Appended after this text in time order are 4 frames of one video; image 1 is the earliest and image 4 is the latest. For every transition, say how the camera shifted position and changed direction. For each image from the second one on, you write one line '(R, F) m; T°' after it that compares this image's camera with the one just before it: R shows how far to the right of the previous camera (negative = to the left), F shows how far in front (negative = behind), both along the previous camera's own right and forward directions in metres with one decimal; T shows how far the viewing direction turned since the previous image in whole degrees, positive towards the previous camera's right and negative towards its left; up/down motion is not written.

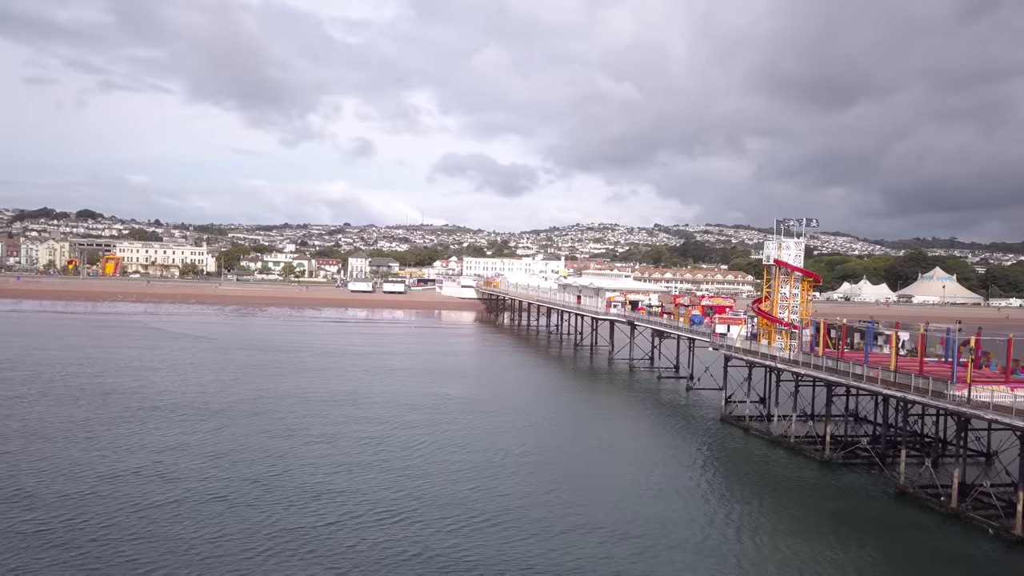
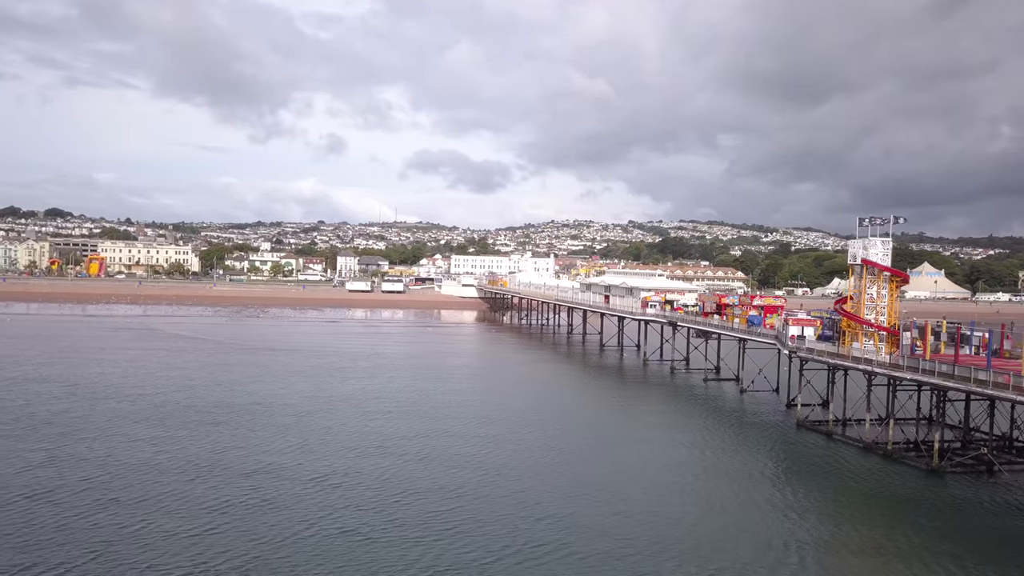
(-3.3, +1.4) m; +2°
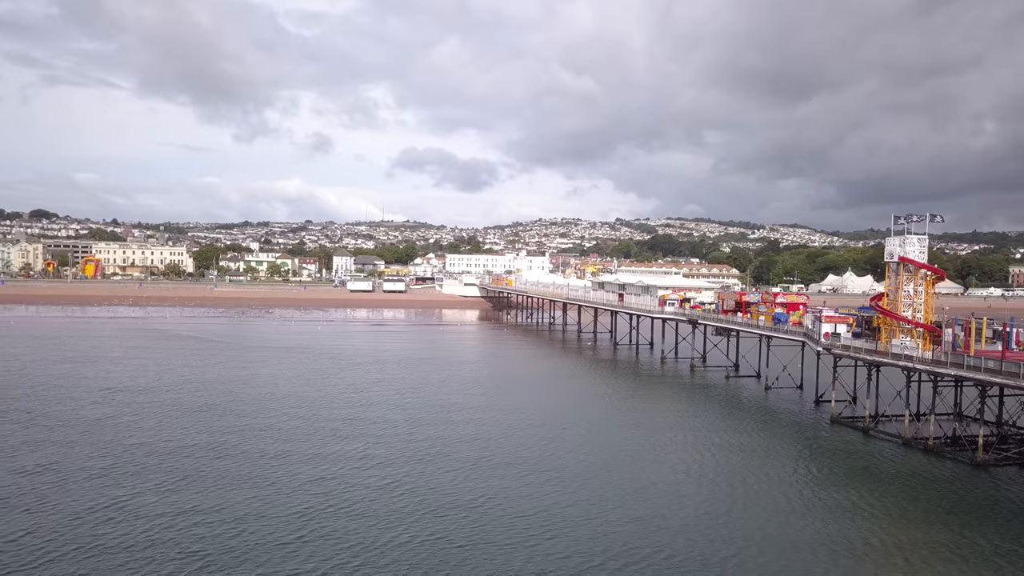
(-1.7, 0.0) m; +1°
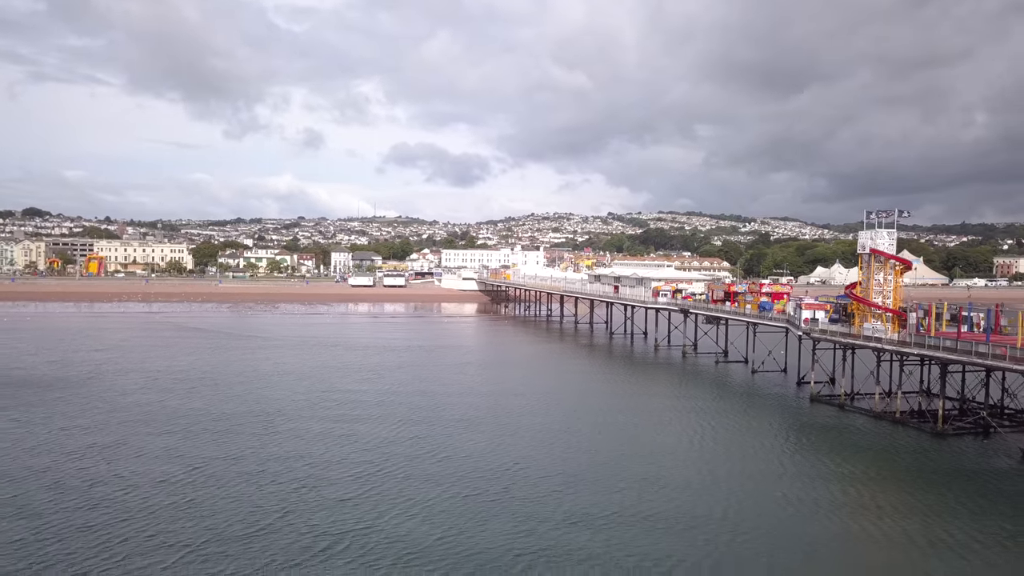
(-0.5, -2.4) m; +1°
